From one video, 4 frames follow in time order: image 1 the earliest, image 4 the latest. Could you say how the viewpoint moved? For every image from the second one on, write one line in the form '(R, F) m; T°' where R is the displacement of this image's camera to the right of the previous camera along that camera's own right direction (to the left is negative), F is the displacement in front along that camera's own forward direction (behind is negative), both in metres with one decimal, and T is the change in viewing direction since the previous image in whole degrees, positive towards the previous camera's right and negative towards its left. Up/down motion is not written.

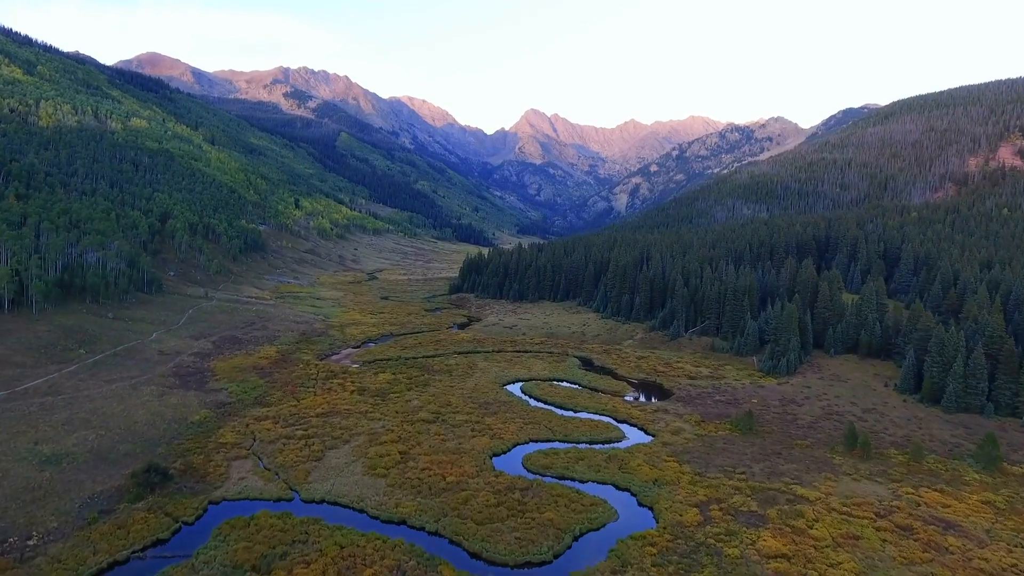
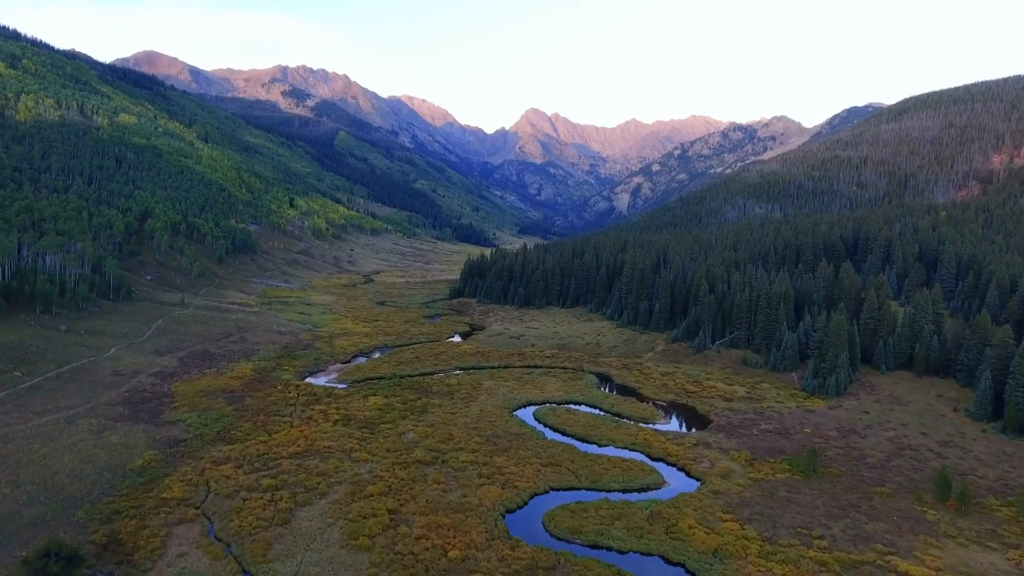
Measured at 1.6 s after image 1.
(-1.5, +11.6) m; 0°
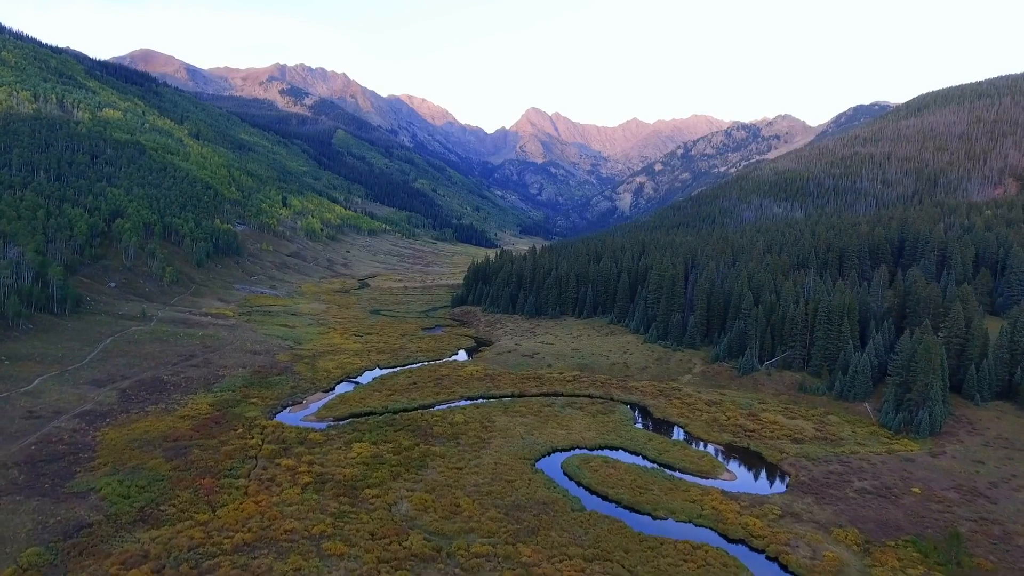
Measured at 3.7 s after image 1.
(-2.2, +15.3) m; 0°
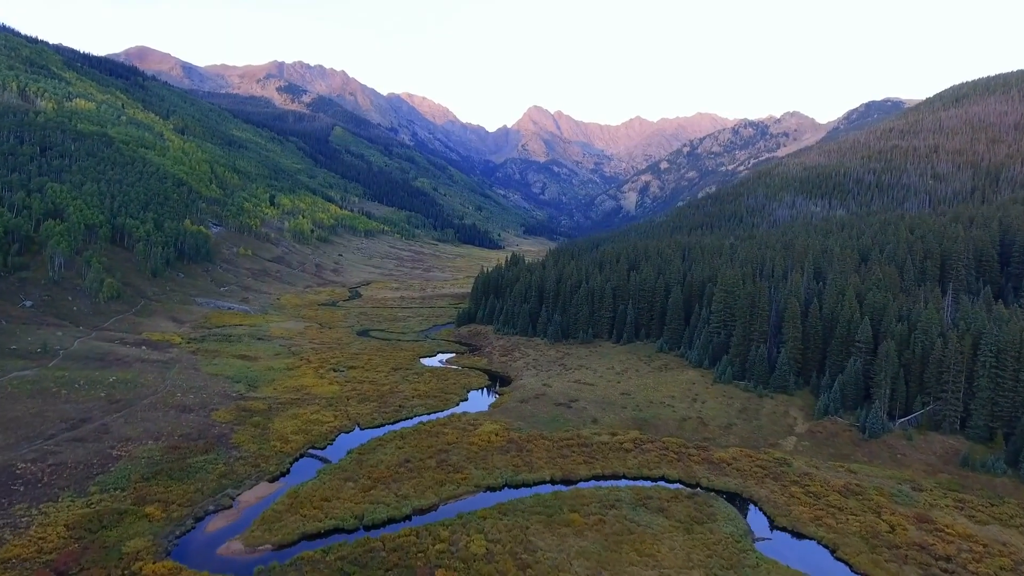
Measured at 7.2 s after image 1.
(-3.5, +25.5) m; 0°
